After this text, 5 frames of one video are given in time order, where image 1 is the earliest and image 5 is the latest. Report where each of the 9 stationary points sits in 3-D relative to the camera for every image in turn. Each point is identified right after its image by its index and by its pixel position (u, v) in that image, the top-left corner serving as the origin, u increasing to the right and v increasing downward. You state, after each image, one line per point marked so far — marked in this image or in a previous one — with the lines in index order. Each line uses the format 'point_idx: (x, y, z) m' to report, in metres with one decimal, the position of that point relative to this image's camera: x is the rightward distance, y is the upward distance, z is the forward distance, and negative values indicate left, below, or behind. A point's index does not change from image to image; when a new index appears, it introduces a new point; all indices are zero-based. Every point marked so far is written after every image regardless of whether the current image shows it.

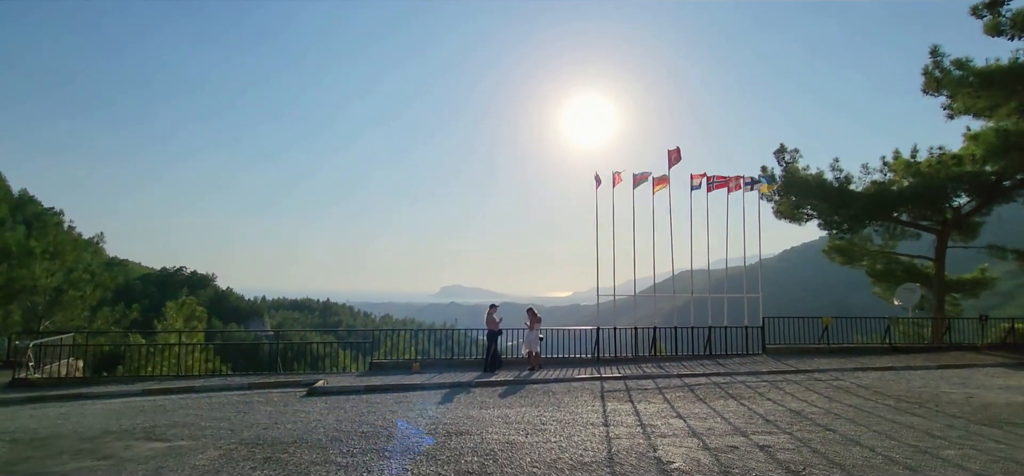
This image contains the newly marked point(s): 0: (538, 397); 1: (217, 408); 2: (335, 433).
0: (+0.5, -2.9, +12.2) m
1: (-4.9, -2.9, +11.2) m
2: (-2.4, -2.6, +9.0) m
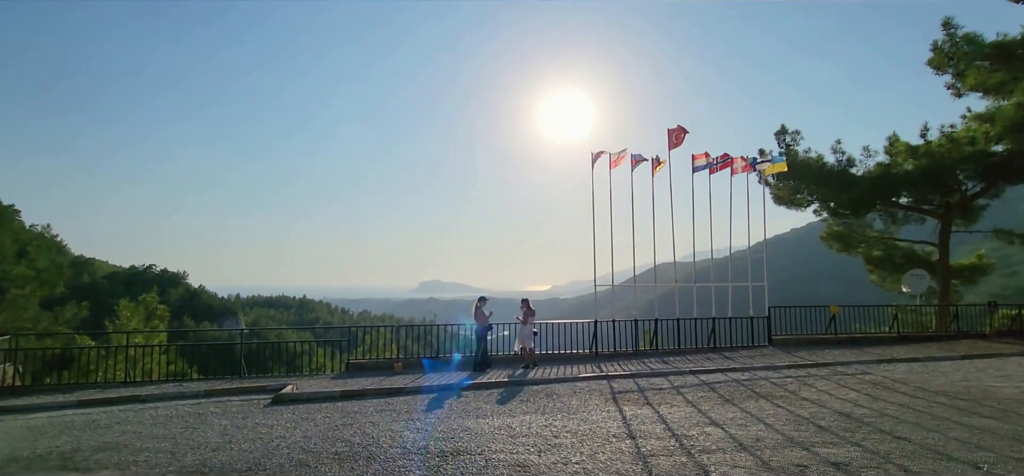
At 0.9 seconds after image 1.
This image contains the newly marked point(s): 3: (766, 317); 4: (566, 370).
0: (+0.5, -2.6, +10.6) m
1: (-4.9, -2.6, +9.5) m
2: (-2.3, -2.4, +7.3) m
3: (+7.6, -2.4, +20.1) m
4: (+1.3, -3.1, +15.8) m
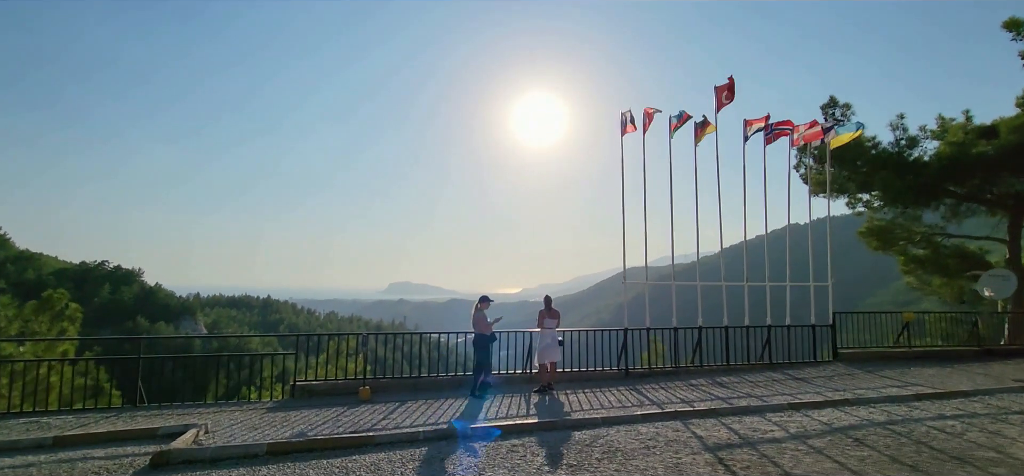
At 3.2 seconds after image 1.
0: (+0.9, -2.2, +6.3) m
1: (-4.4, -2.1, +4.9) m
2: (-1.7, -1.9, +2.9) m
3: (+7.6, -2.1, +16.1) m
4: (+1.5, -2.7, +11.5) m
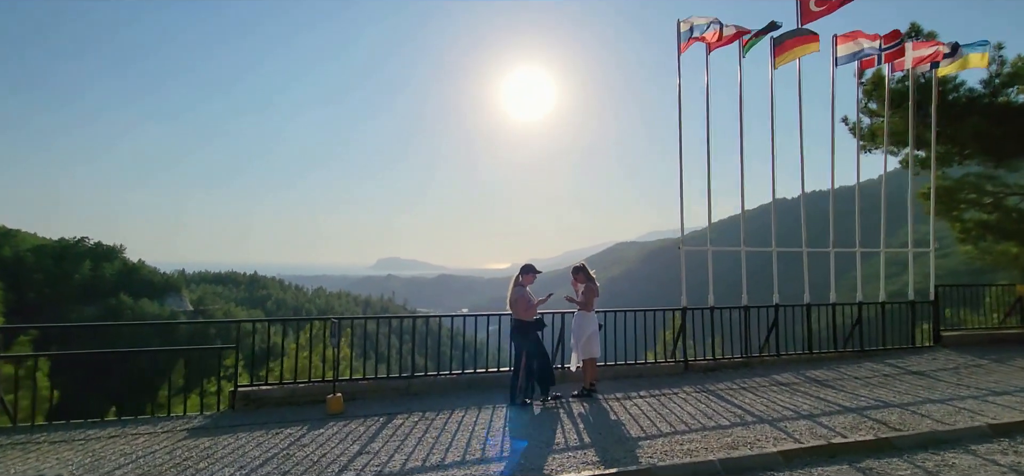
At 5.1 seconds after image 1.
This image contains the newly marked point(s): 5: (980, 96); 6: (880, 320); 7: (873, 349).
0: (+1.4, -1.7, +2.9) m
1: (-3.9, -1.7, +1.4) m
2: (-1.2, -1.5, -0.5) m
3: (+7.9, -1.2, +12.8) m
4: (+1.9, -2.0, +8.1) m
5: (+12.2, +3.7, +17.5) m
6: (+7.0, -1.5, +12.8) m
7: (+6.5, -2.0, +12.0) m
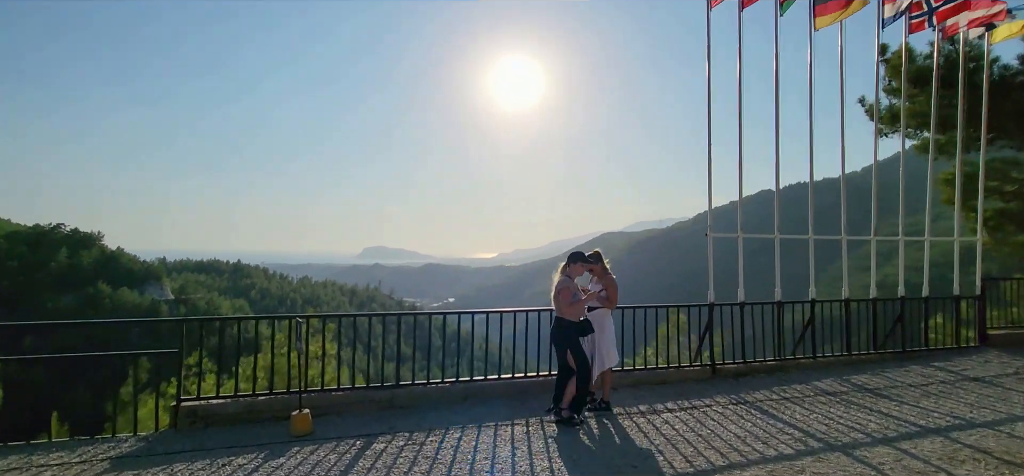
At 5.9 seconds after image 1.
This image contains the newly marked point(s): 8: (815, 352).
0: (+1.5, -1.6, +1.4) m
1: (-3.7, -1.6, -0.1) m
2: (-0.9, -1.5, -2.0) m
3: (+7.9, -1.0, +11.5) m
4: (+1.9, -1.9, +6.7) m
5: (+12.1, +4.0, +16.2) m
6: (+7.0, -1.3, +11.5) m
7: (+6.4, -1.8, +10.7) m
8: (+4.5, -1.7, +9.9) m
